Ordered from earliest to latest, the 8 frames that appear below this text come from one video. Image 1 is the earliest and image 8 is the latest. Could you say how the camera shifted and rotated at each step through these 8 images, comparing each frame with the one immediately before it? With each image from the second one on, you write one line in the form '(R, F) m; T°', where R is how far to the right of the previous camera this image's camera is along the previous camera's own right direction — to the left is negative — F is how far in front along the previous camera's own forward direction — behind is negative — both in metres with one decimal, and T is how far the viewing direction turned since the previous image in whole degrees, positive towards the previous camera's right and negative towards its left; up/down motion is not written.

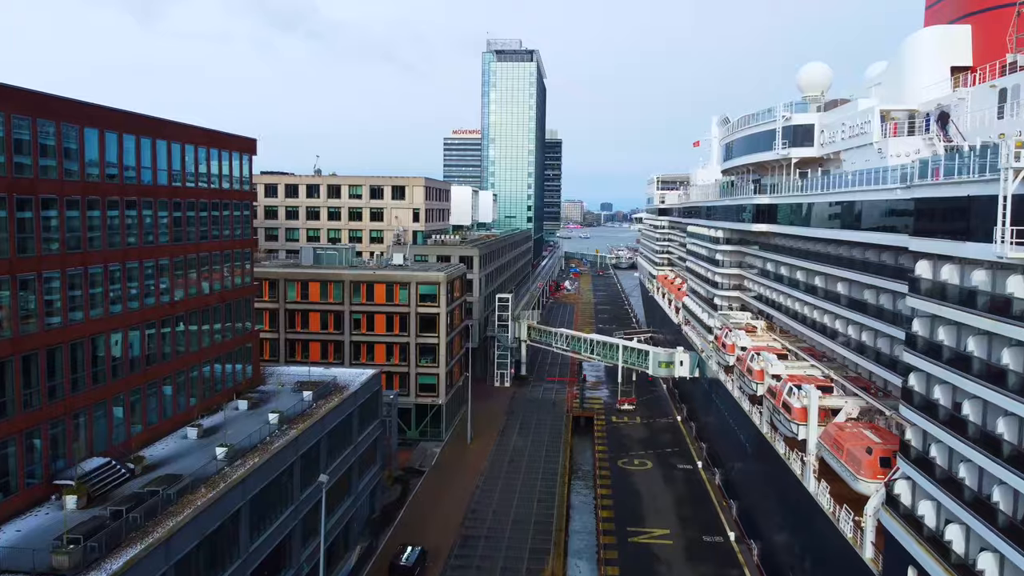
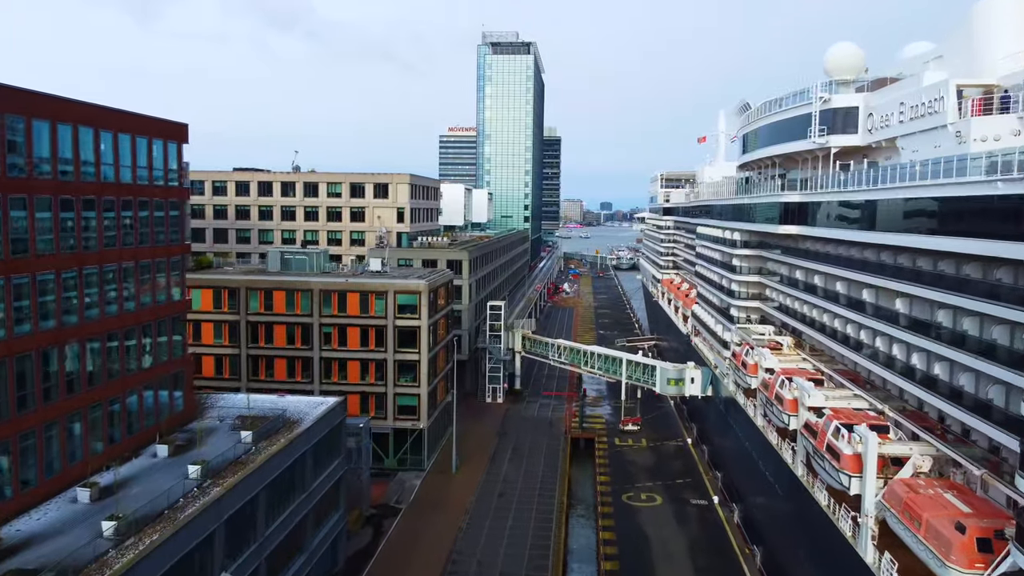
(+0.7, +5.6) m; 0°
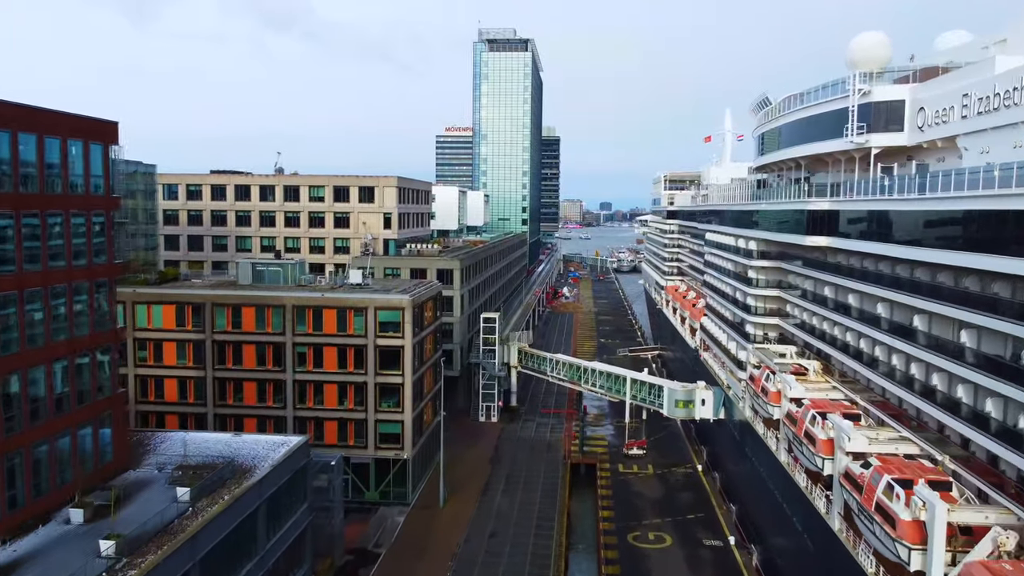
(+0.4, +4.1) m; 0°
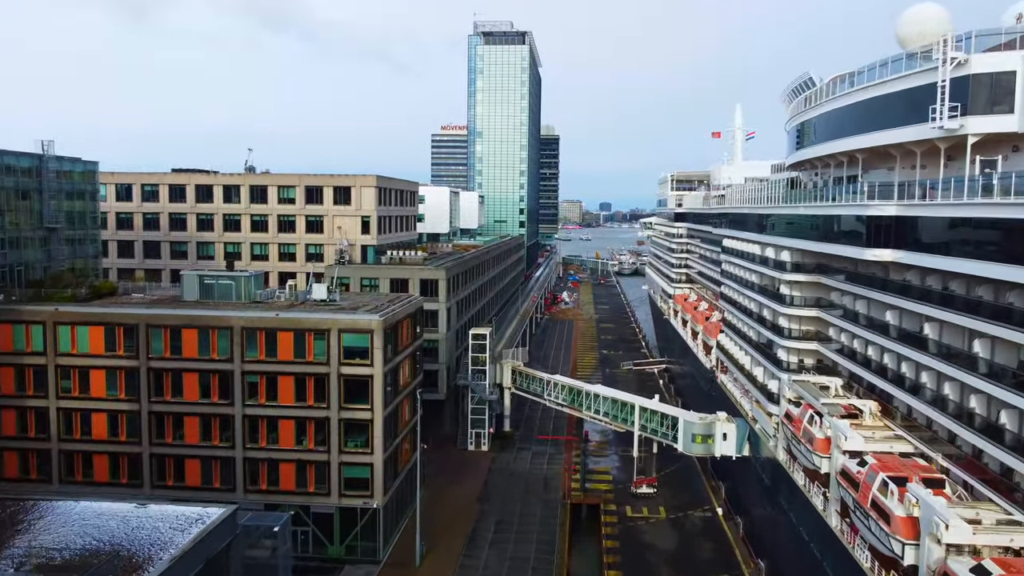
(+0.5, +6.2) m; 0°
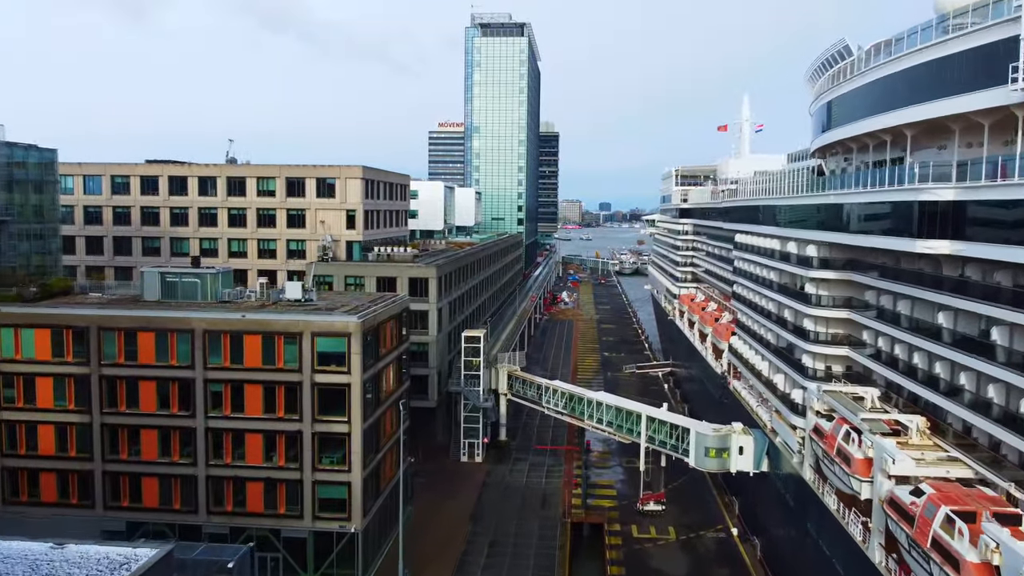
(+0.3, +3.5) m; 0°
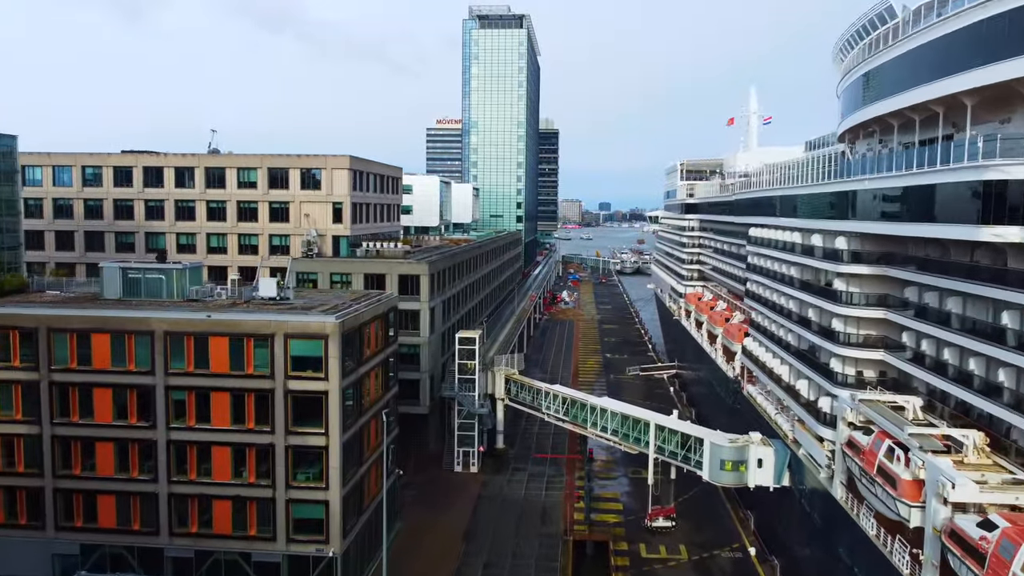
(+0.2, +3.1) m; 0°
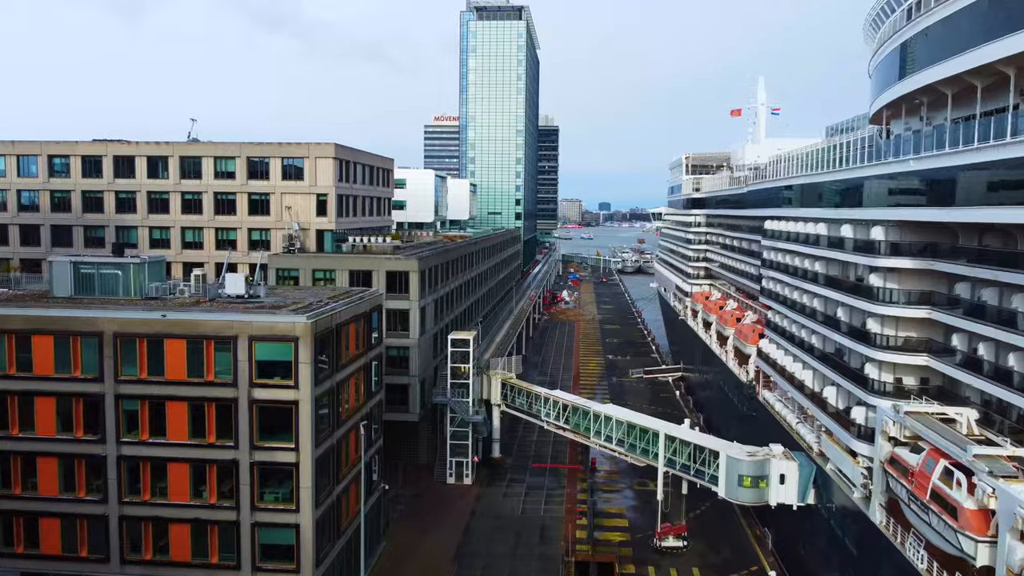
(+0.2, +3.1) m; 0°
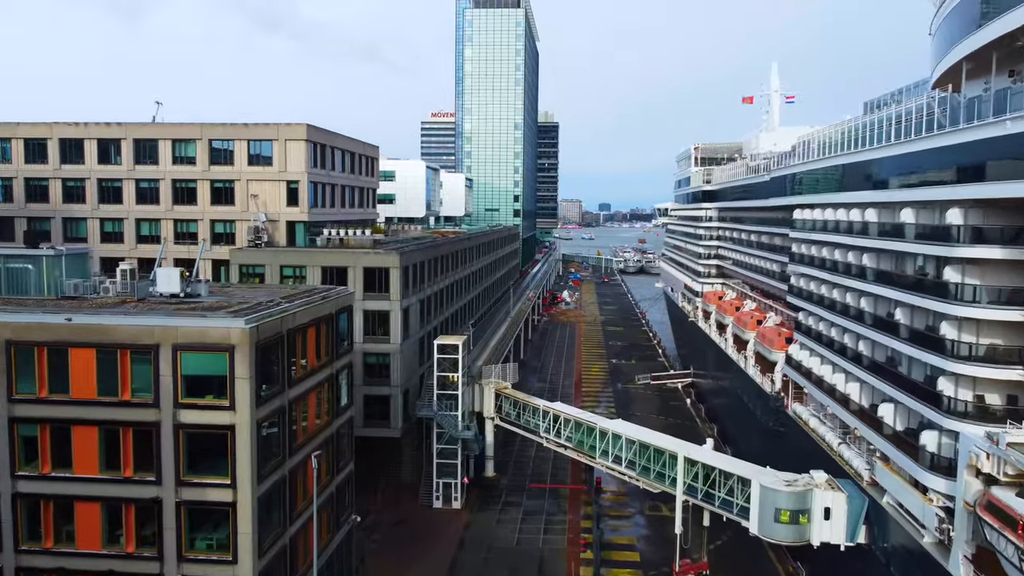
(+0.3, +4.7) m; 0°
